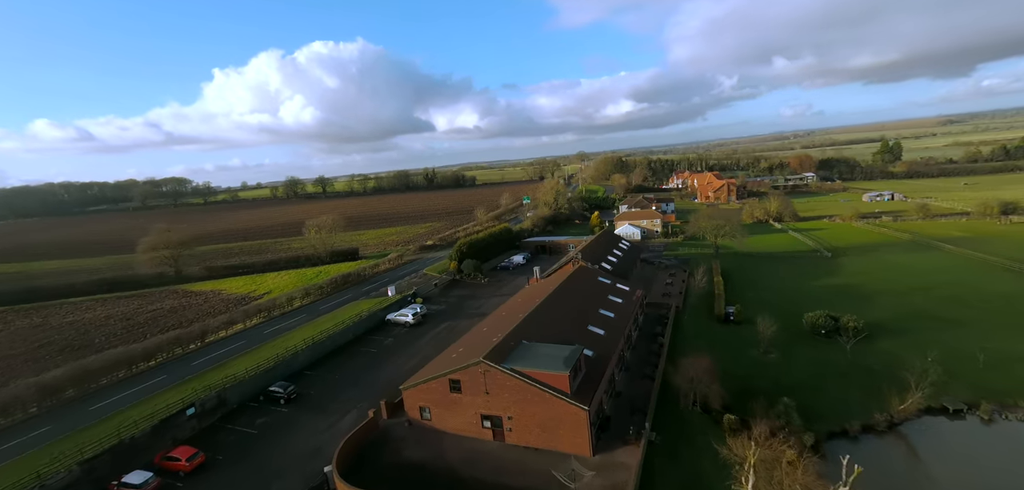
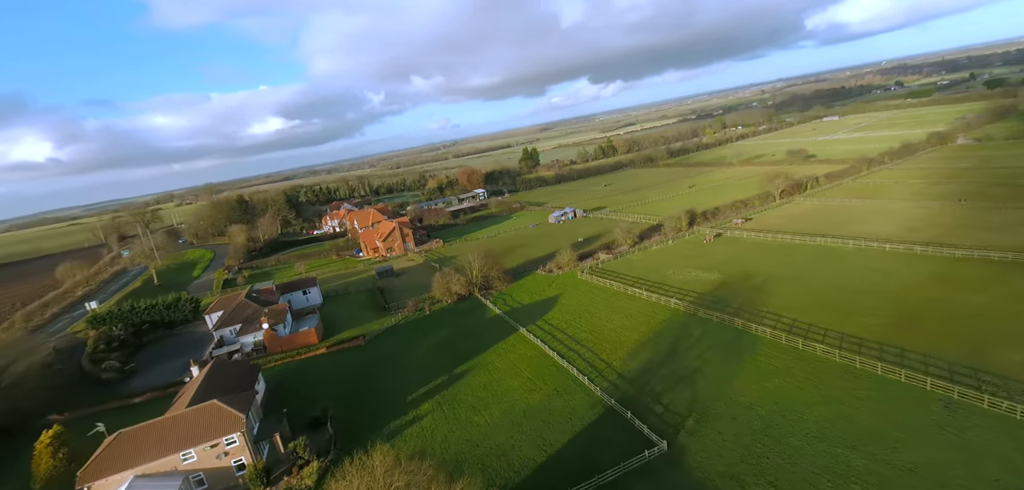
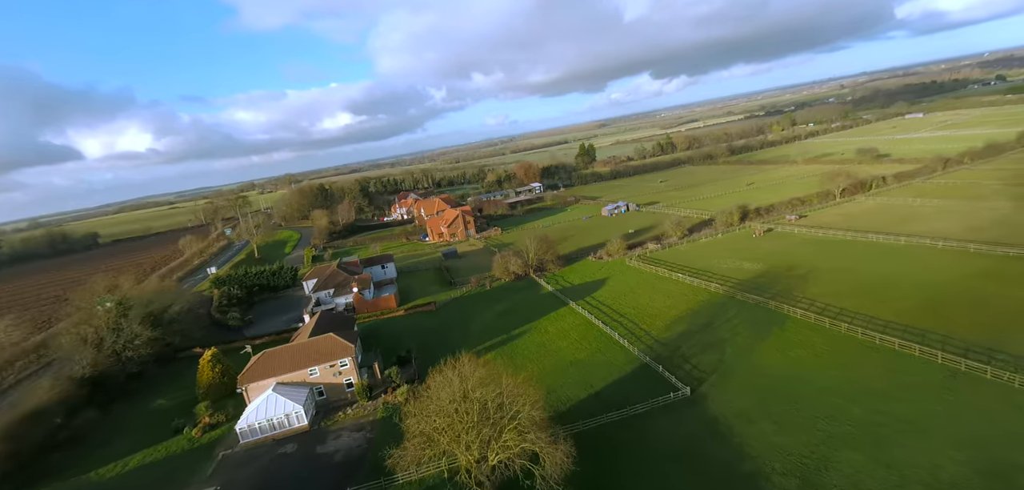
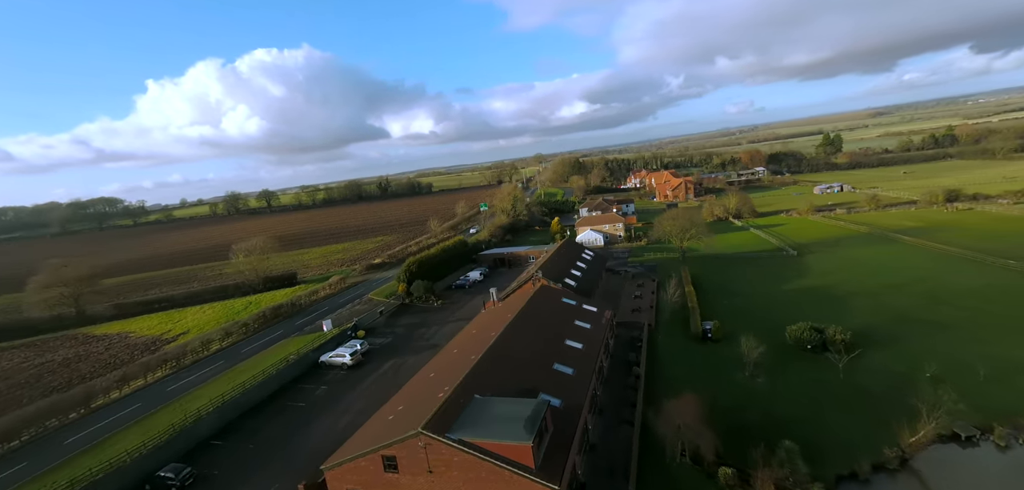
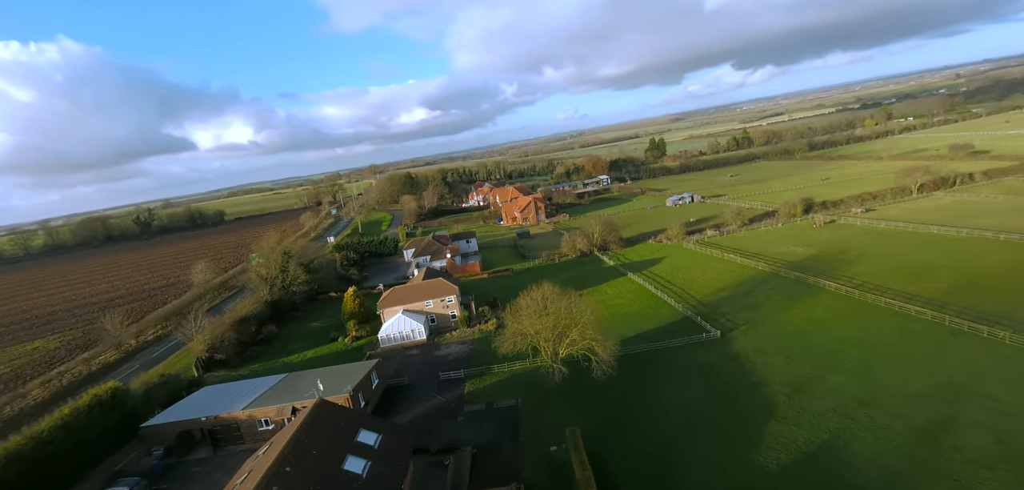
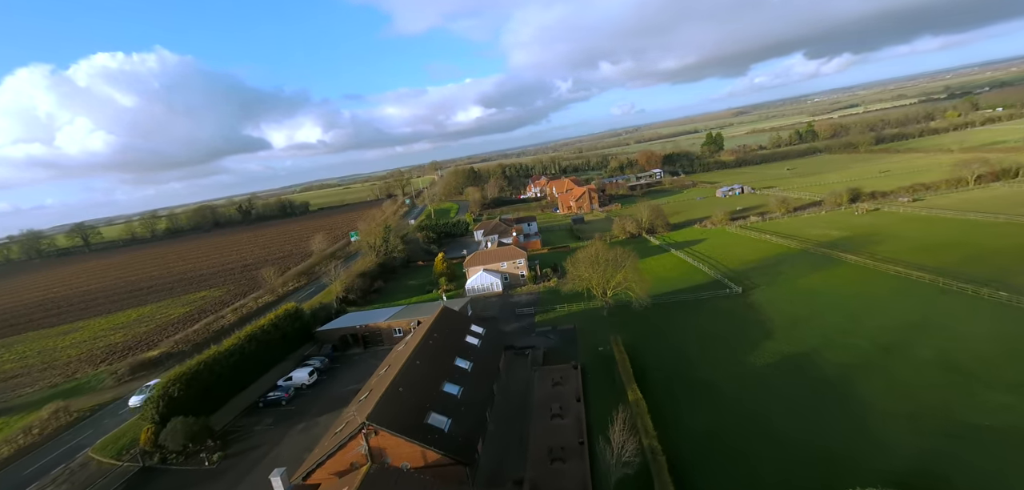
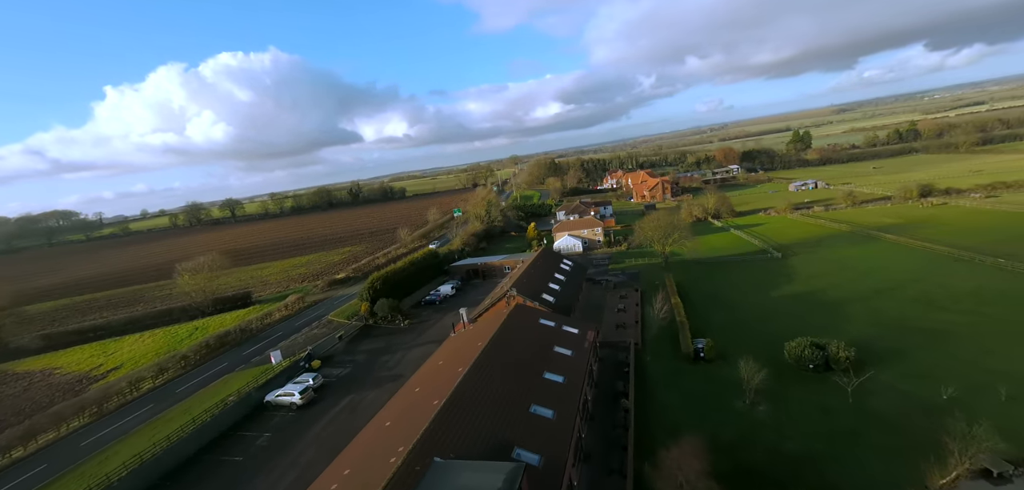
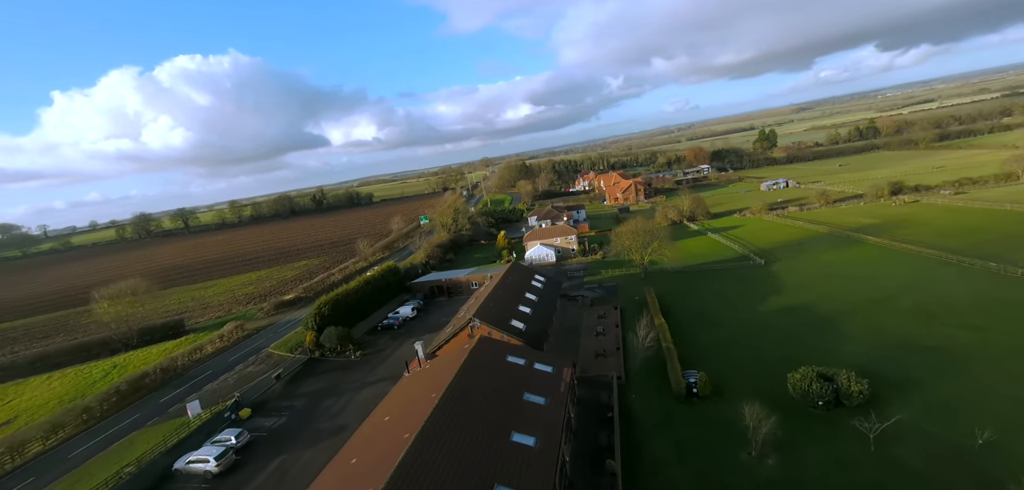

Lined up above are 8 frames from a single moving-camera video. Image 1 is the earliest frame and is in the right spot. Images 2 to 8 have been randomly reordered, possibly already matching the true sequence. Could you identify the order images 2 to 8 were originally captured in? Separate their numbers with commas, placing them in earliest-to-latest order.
4, 7, 8, 6, 5, 3, 2
